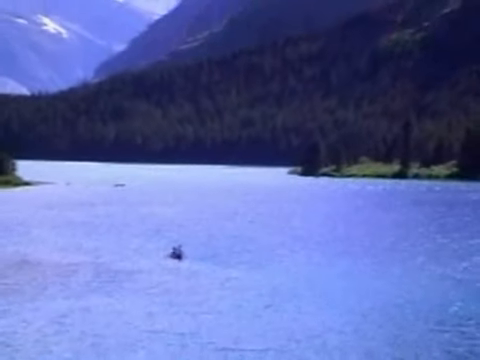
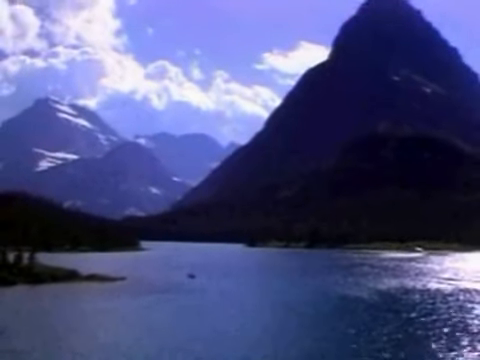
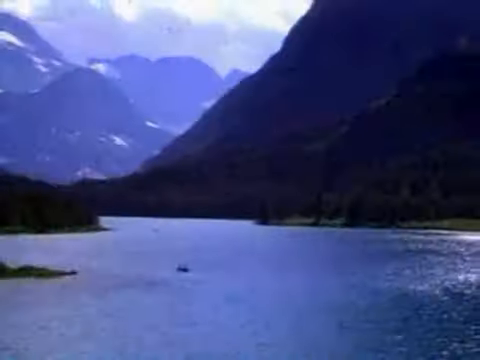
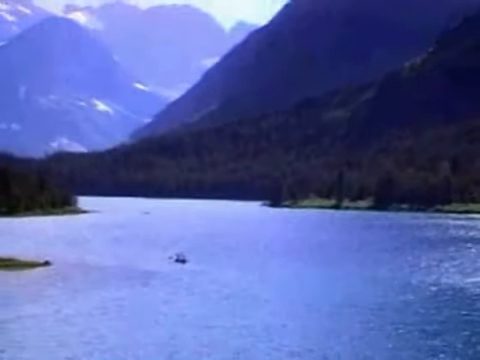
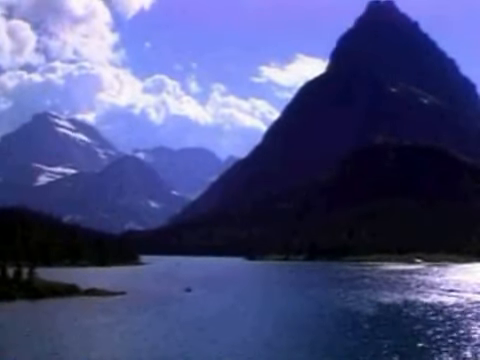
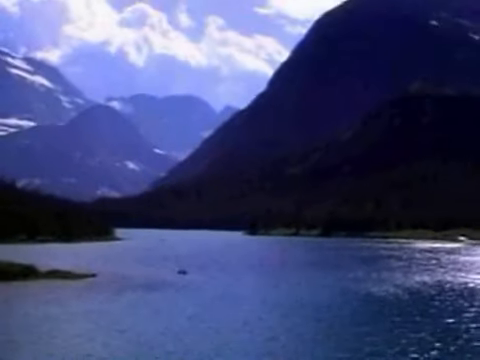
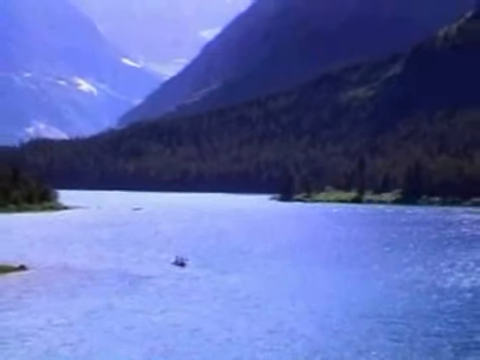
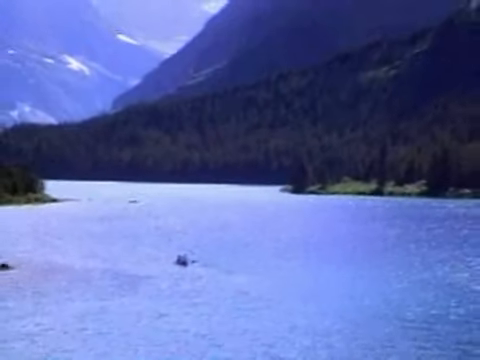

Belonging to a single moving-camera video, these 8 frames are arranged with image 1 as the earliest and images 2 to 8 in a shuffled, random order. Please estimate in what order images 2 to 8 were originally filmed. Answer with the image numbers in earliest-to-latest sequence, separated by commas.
8, 7, 4, 3, 6, 2, 5
